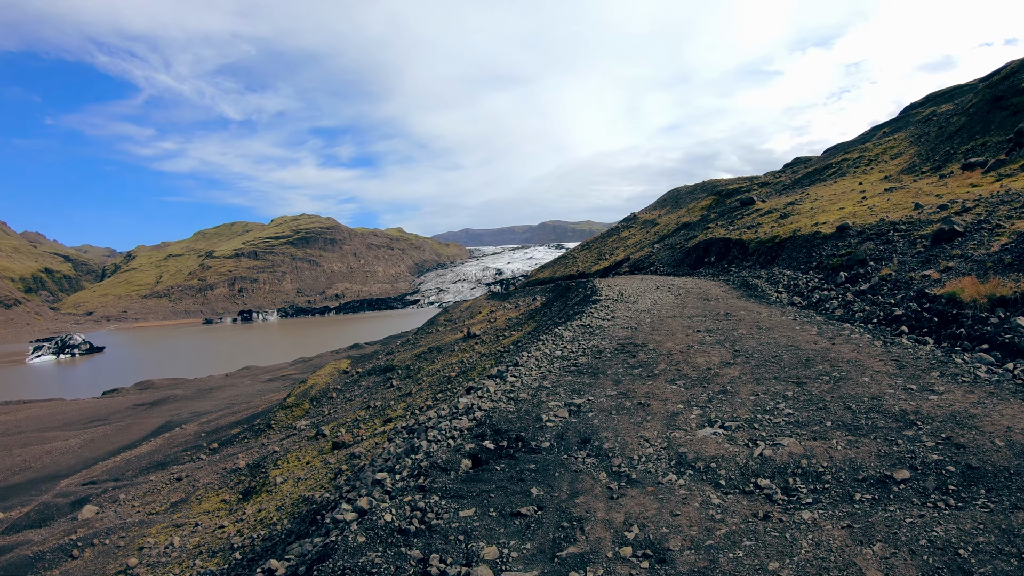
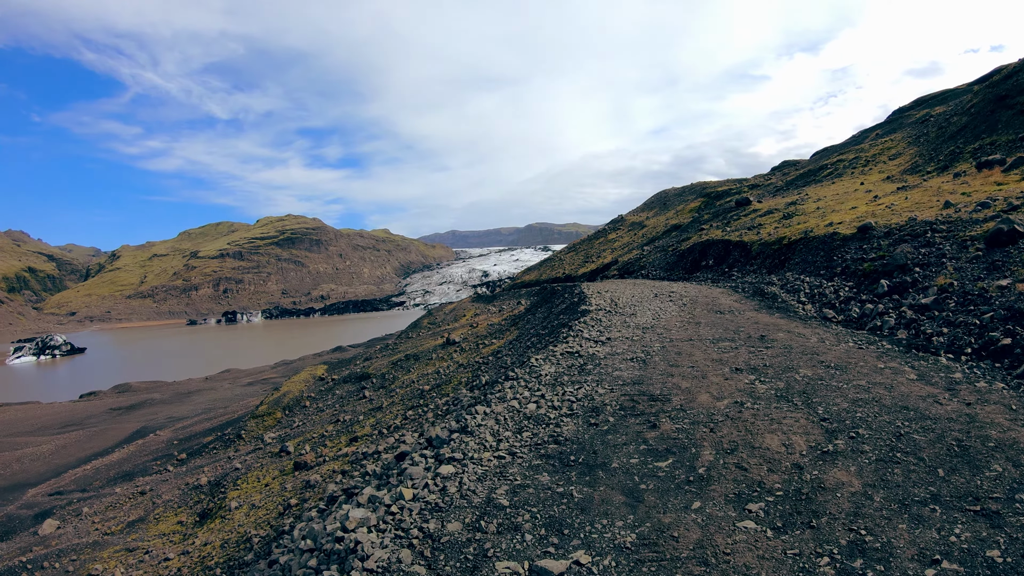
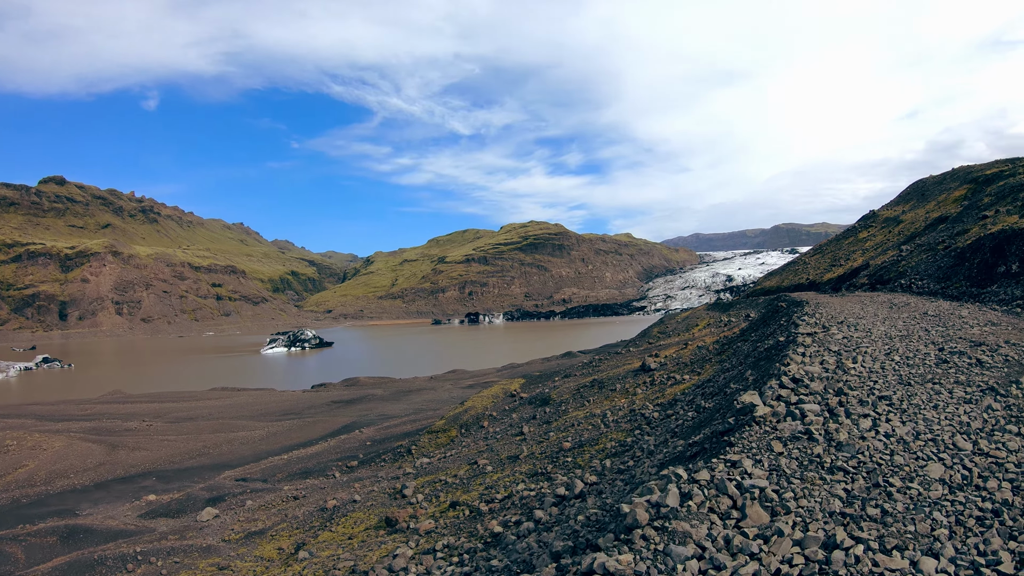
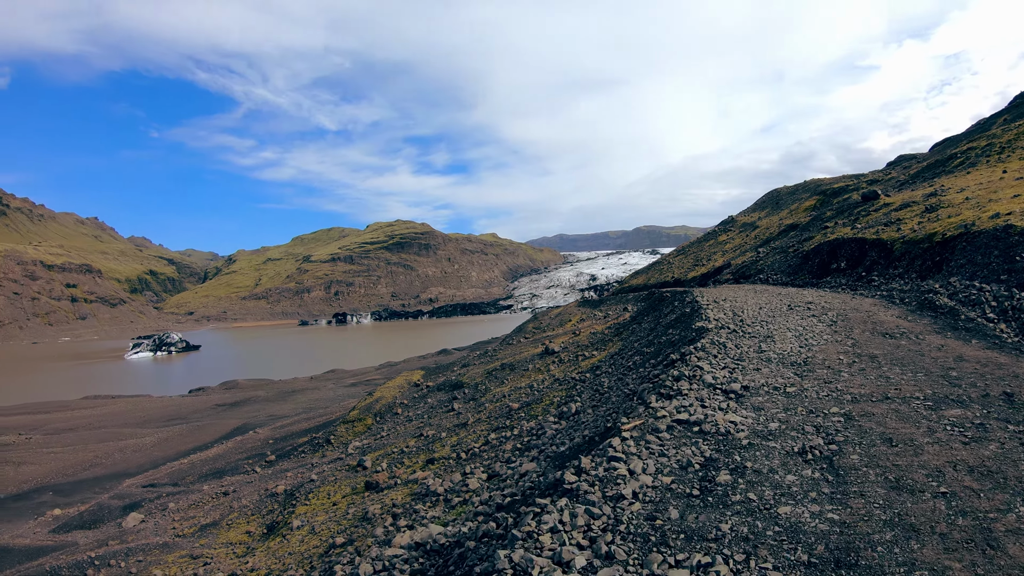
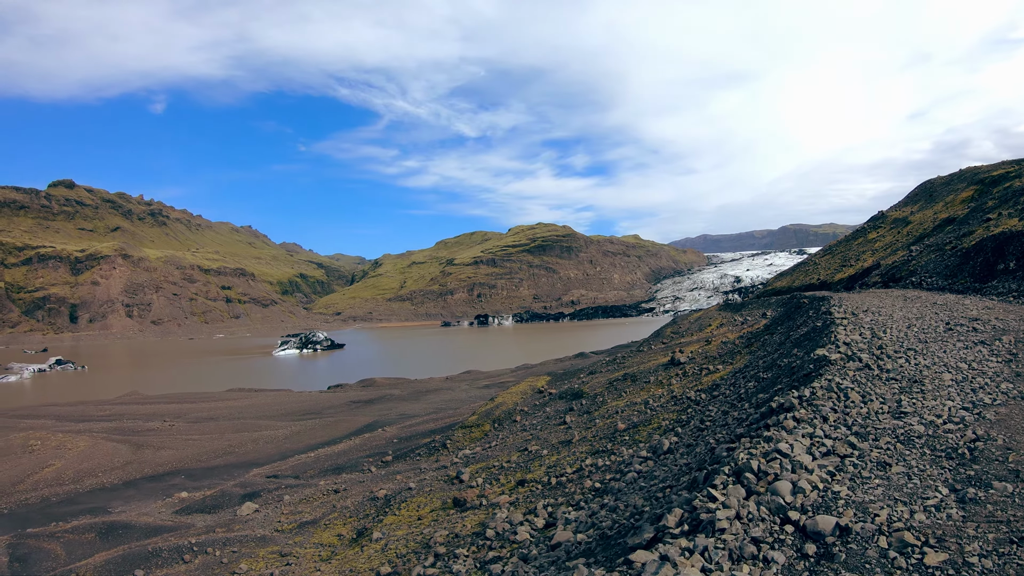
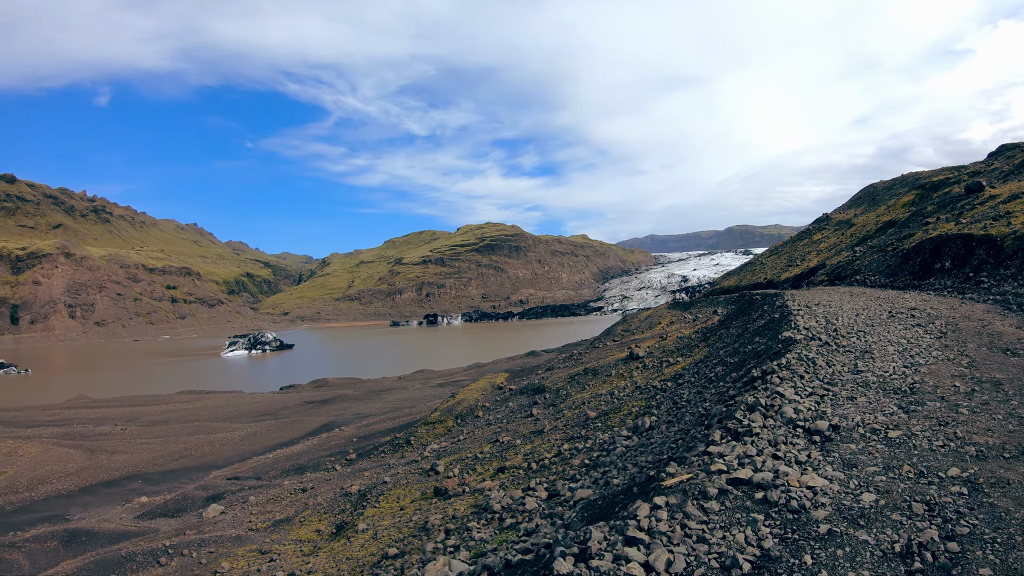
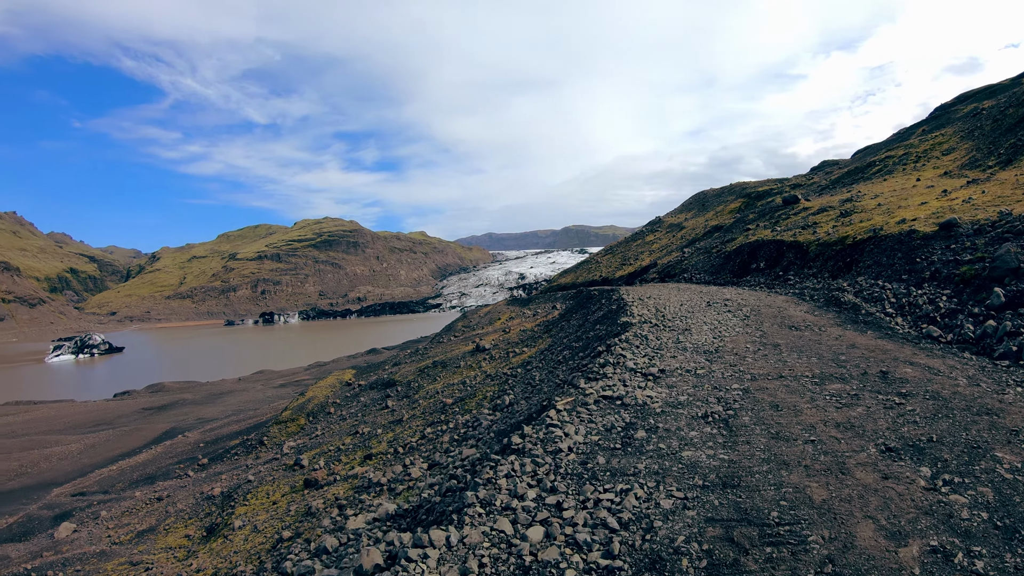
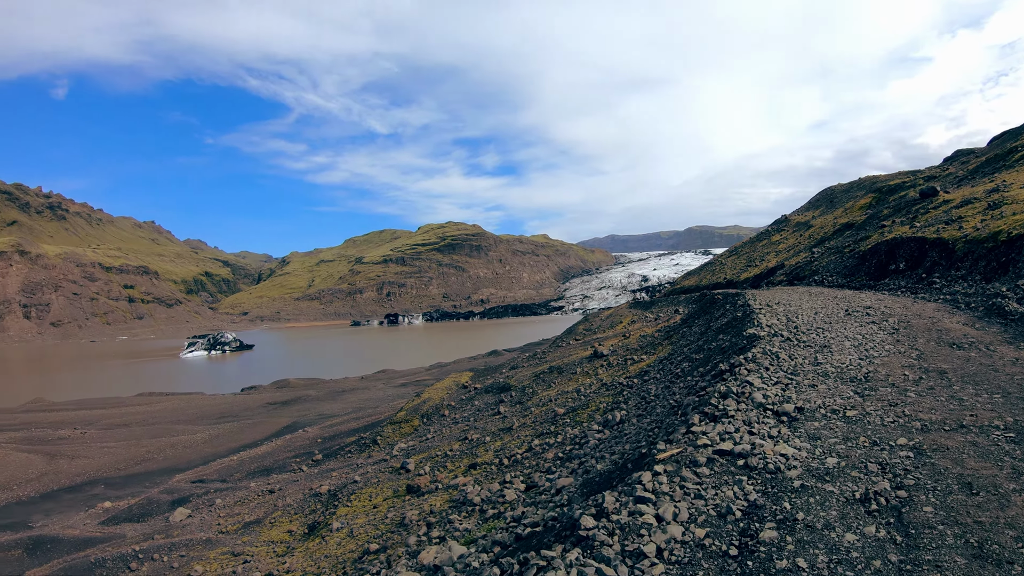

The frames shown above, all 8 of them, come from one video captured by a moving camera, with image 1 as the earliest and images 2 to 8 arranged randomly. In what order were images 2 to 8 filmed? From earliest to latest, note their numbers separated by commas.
2, 7, 4, 8, 6, 5, 3
